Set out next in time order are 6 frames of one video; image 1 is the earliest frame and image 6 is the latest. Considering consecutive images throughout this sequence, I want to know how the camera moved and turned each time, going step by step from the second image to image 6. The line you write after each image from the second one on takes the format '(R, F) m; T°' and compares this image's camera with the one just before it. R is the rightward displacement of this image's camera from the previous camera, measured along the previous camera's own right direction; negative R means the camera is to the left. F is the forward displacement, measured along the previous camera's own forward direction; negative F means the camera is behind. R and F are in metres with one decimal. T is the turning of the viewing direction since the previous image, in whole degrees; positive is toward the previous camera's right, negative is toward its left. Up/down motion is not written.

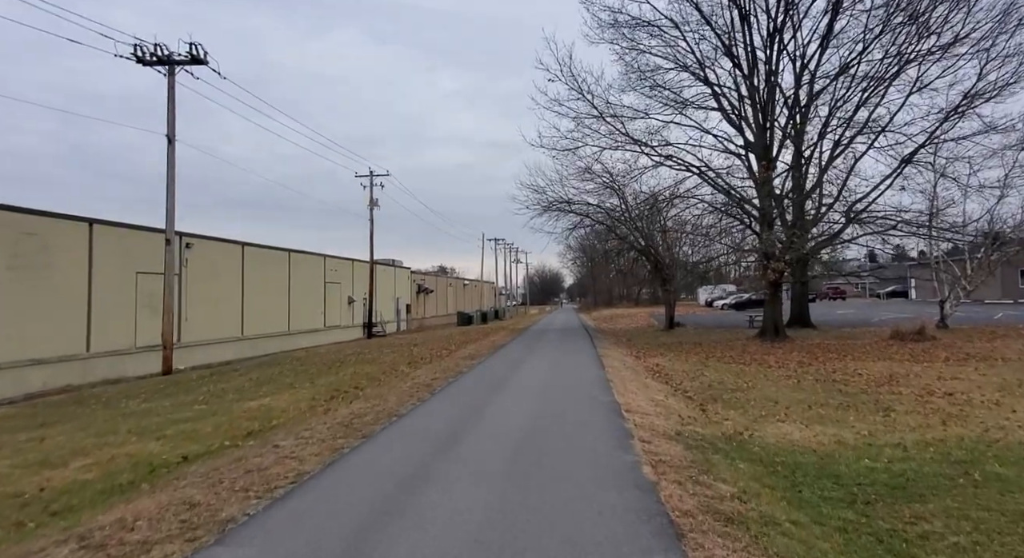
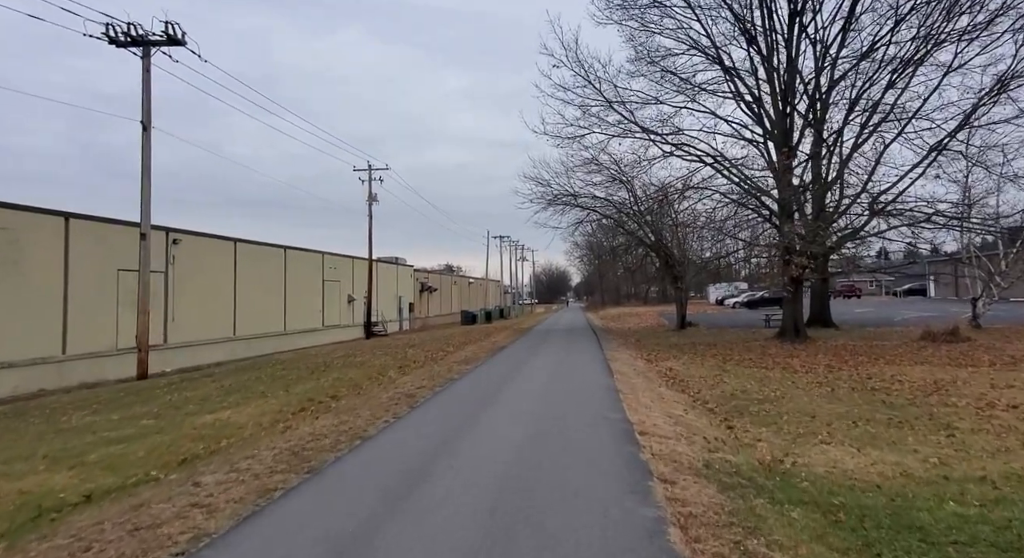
(+0.2, +1.4) m; -1°
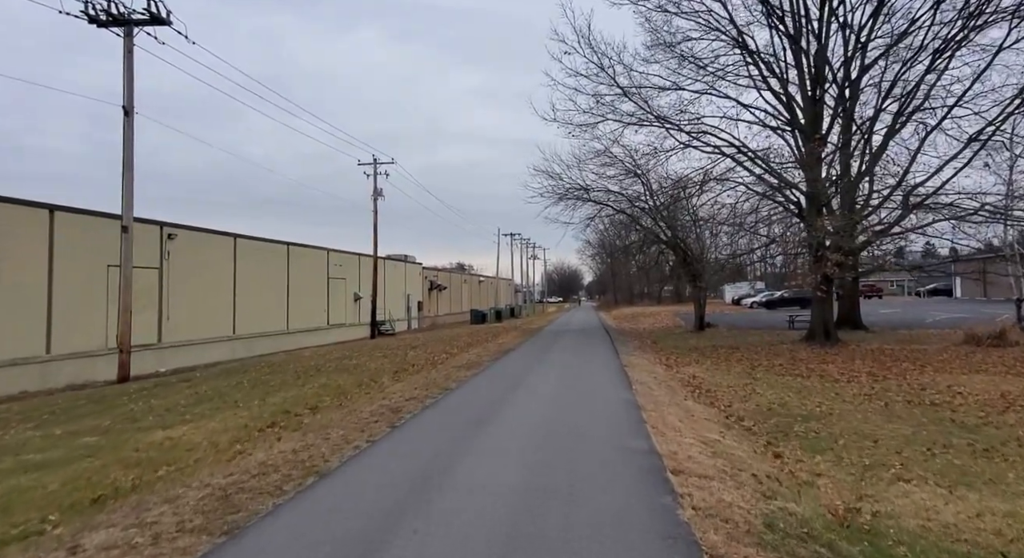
(+0.1, +1.4) m; -1°
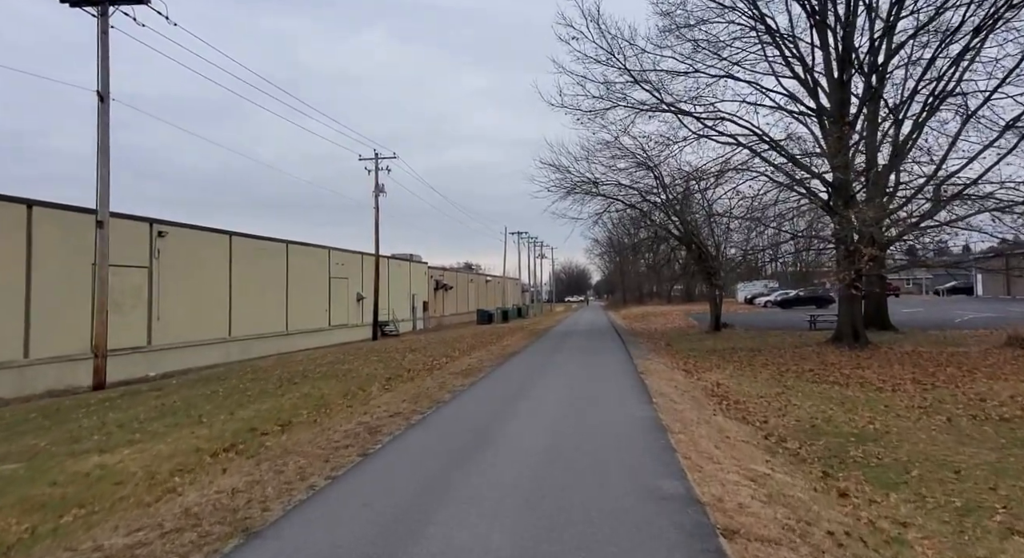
(+0.1, +1.3) m; -1°
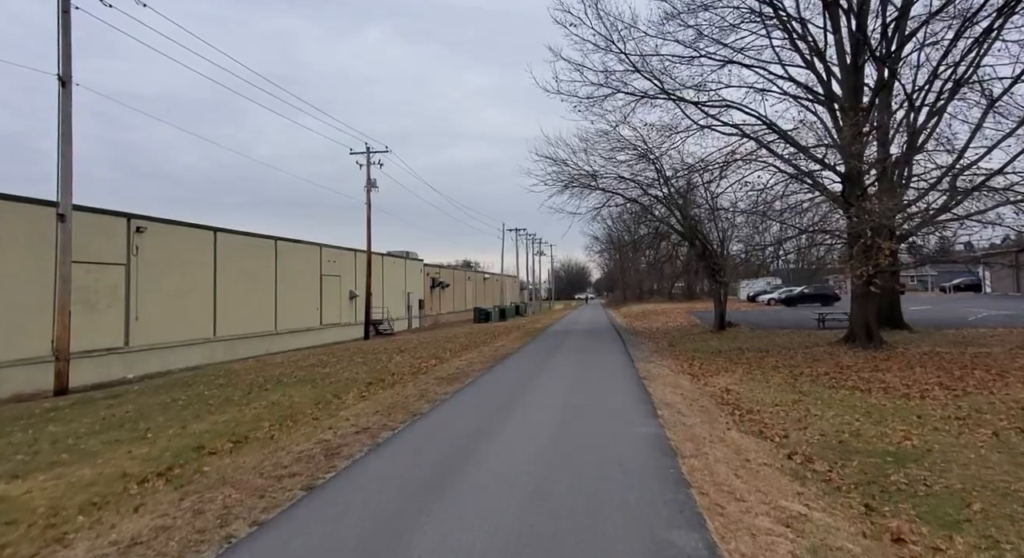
(+0.2, +1.0) m; 0°
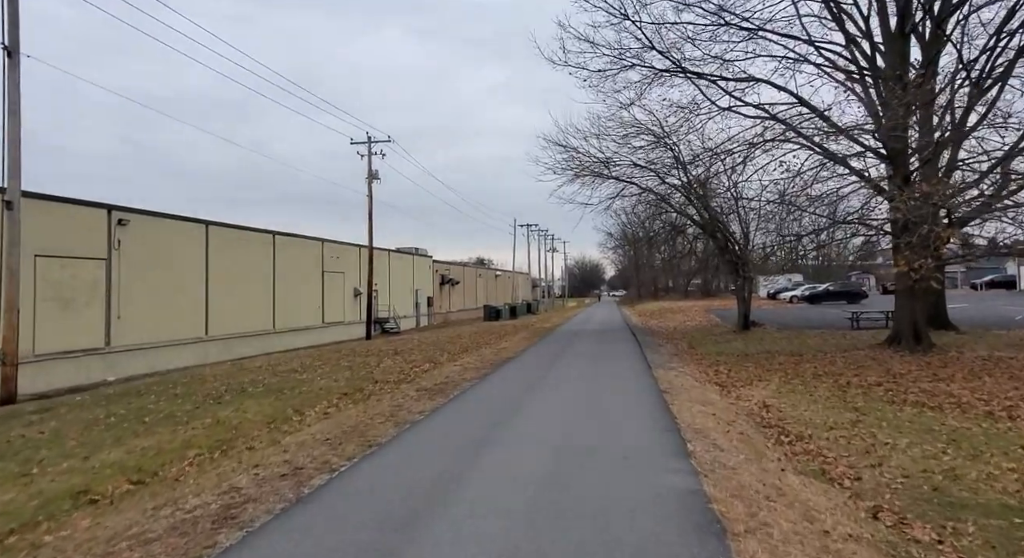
(+0.3, +1.8) m; -1°
